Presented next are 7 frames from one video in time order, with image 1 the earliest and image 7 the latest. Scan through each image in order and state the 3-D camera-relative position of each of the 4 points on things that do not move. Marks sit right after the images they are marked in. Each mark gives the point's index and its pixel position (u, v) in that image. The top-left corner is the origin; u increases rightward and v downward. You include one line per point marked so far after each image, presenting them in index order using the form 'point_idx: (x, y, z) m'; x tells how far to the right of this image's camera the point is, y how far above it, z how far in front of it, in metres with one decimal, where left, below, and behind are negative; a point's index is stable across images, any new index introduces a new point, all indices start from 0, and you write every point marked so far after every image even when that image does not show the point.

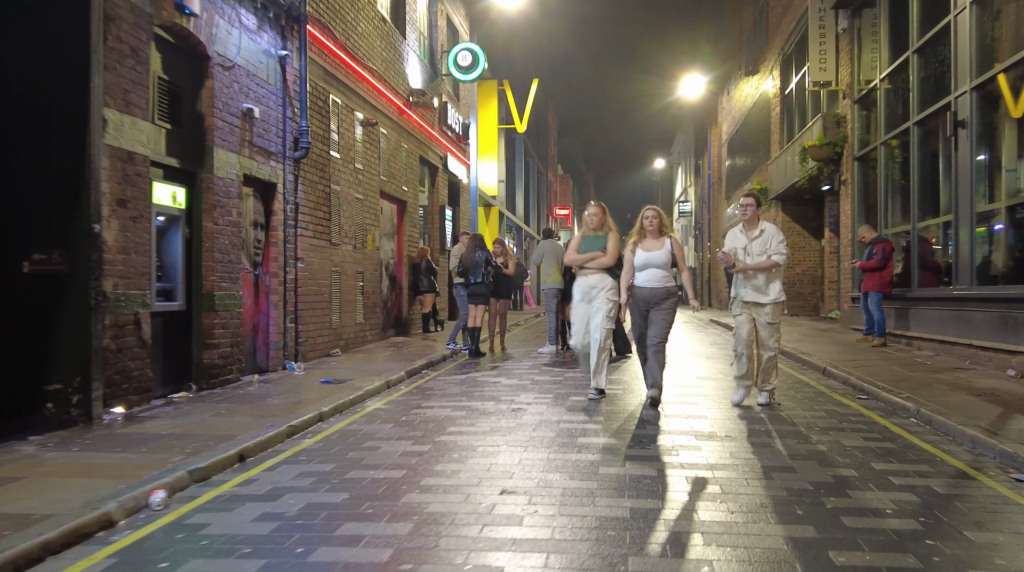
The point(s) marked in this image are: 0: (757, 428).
0: (+1.9, -1.1, +6.5) m
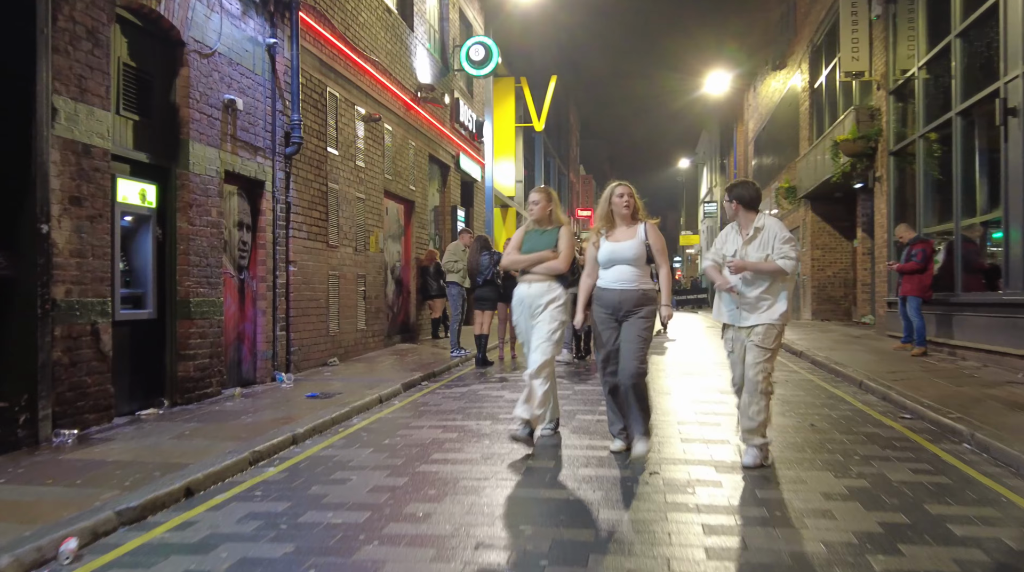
0: (+1.9, -1.2, +5.7) m
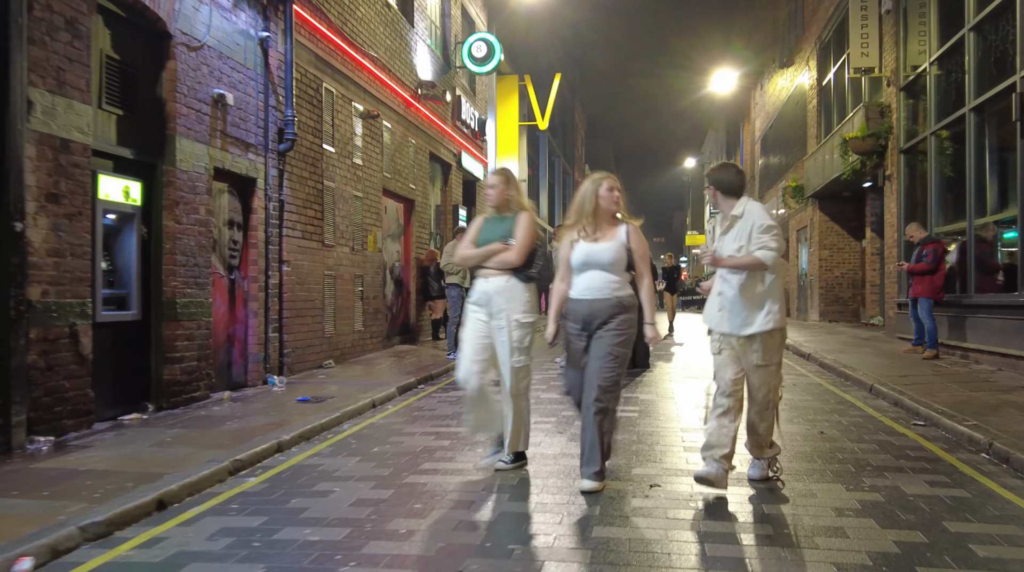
0: (+1.8, -1.2, +5.4) m
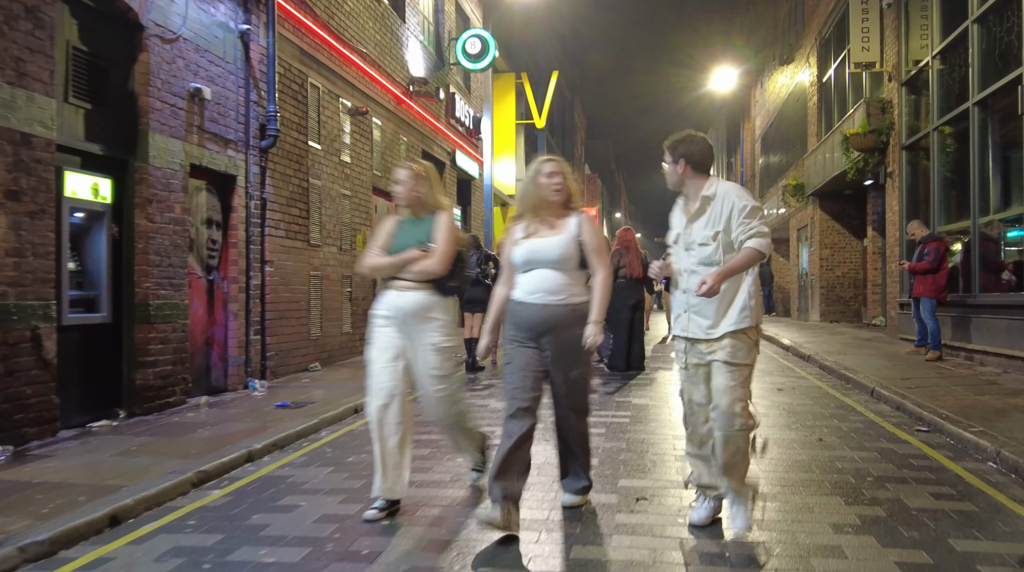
0: (+1.7, -1.2, +5.1) m
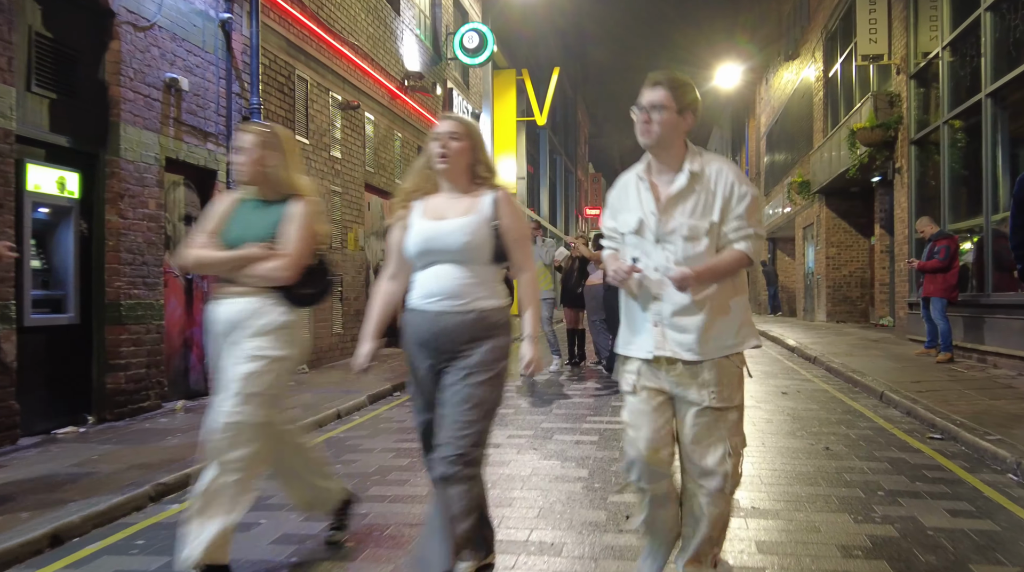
0: (+1.6, -1.2, +4.7) m
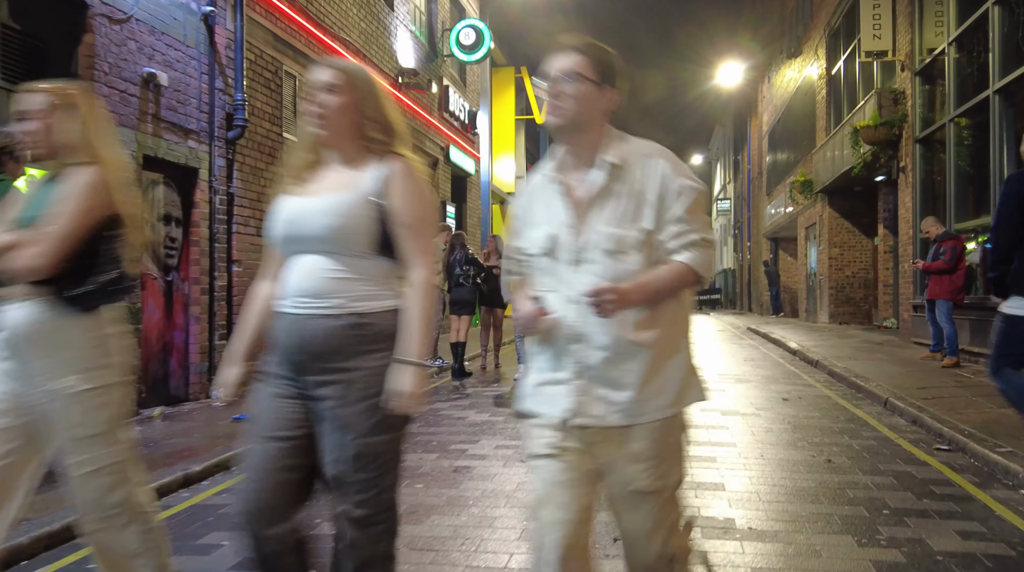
0: (+1.5, -1.2, +4.4) m
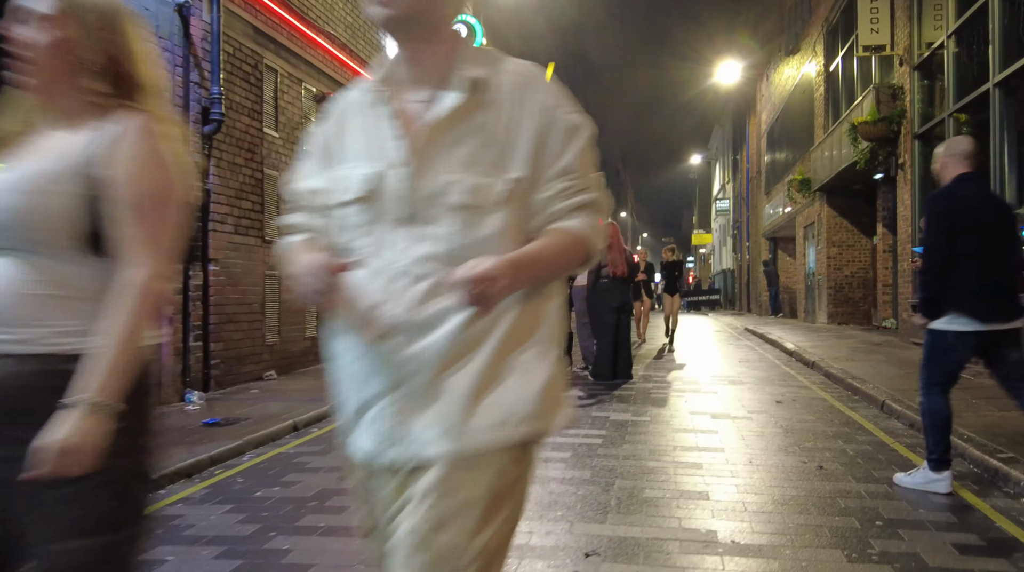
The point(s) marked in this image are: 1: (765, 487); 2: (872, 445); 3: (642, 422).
0: (+1.3, -1.2, +4.1) m
1: (+1.5, -1.2, +4.9) m
2: (+2.7, -1.2, +6.2) m
3: (+1.1, -1.1, +7.0) m
